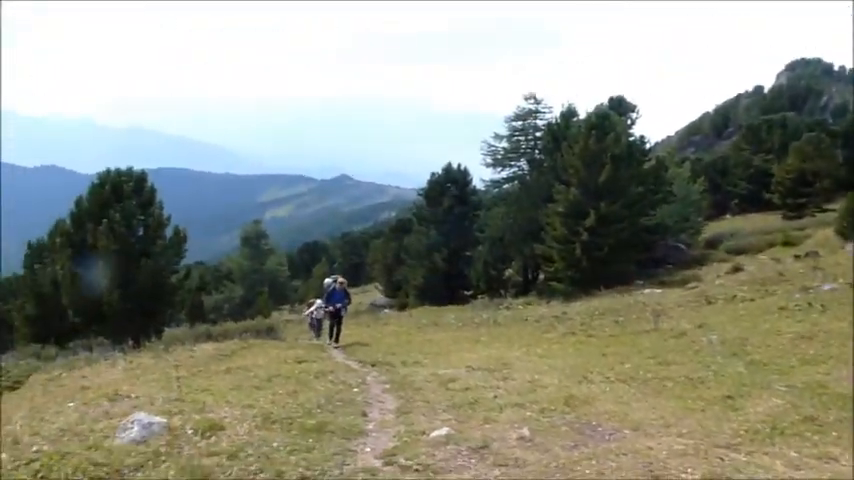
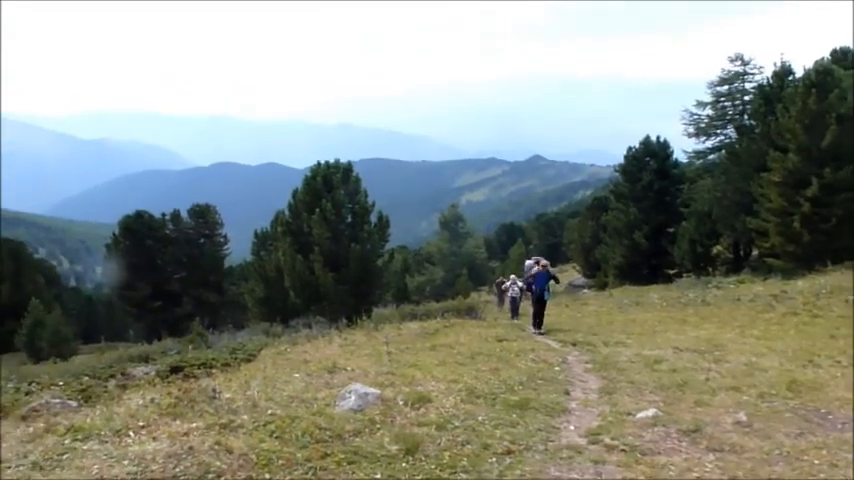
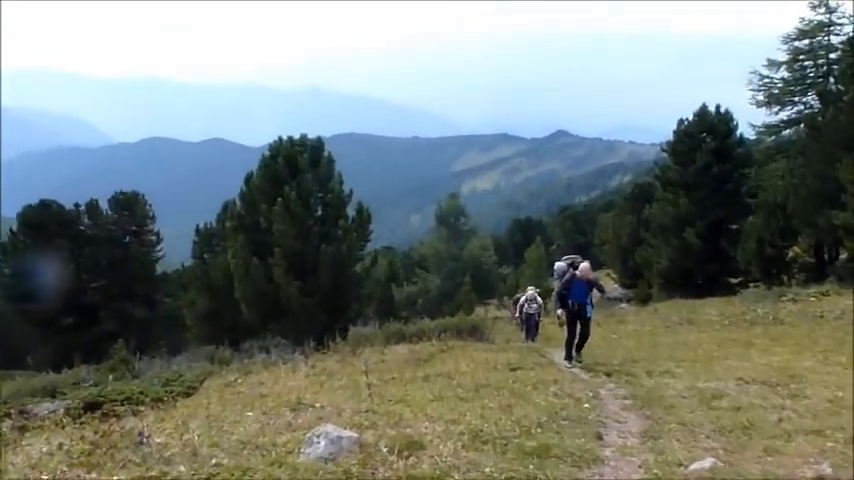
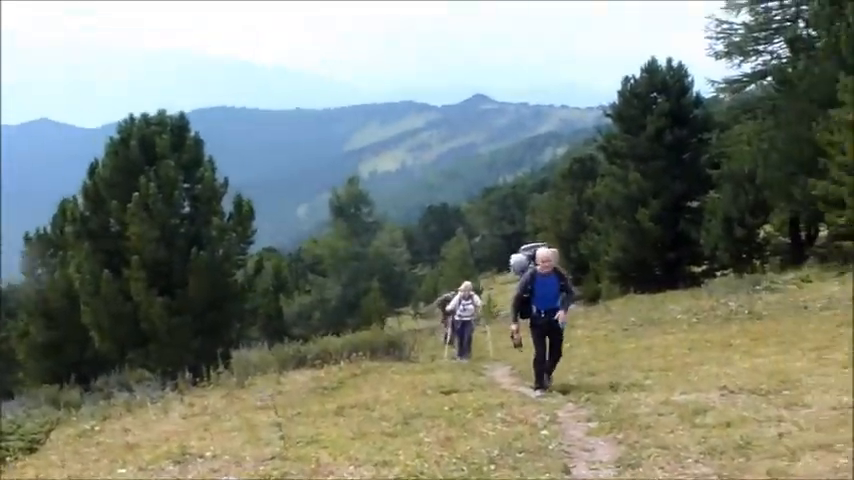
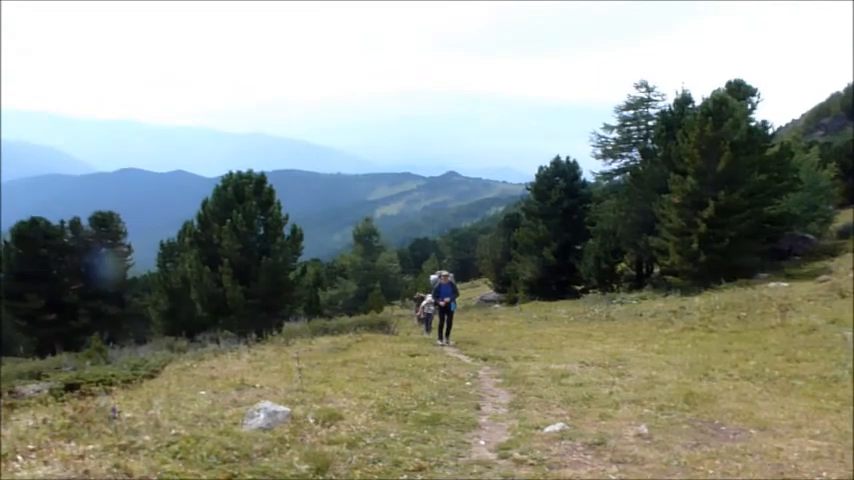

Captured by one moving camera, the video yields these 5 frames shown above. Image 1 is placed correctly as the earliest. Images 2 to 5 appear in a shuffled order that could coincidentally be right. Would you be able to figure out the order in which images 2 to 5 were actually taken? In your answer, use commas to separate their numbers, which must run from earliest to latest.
5, 2, 3, 4
